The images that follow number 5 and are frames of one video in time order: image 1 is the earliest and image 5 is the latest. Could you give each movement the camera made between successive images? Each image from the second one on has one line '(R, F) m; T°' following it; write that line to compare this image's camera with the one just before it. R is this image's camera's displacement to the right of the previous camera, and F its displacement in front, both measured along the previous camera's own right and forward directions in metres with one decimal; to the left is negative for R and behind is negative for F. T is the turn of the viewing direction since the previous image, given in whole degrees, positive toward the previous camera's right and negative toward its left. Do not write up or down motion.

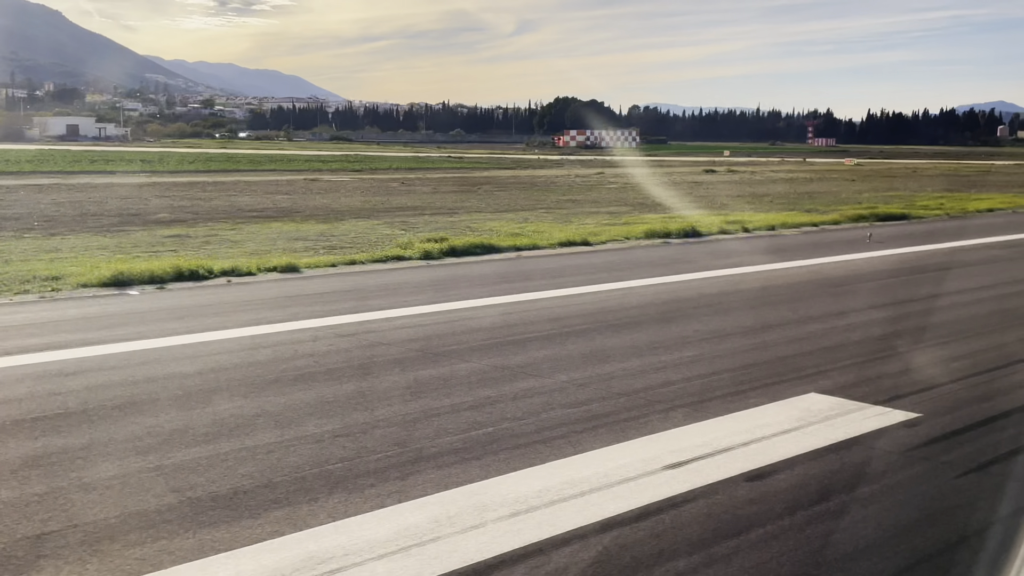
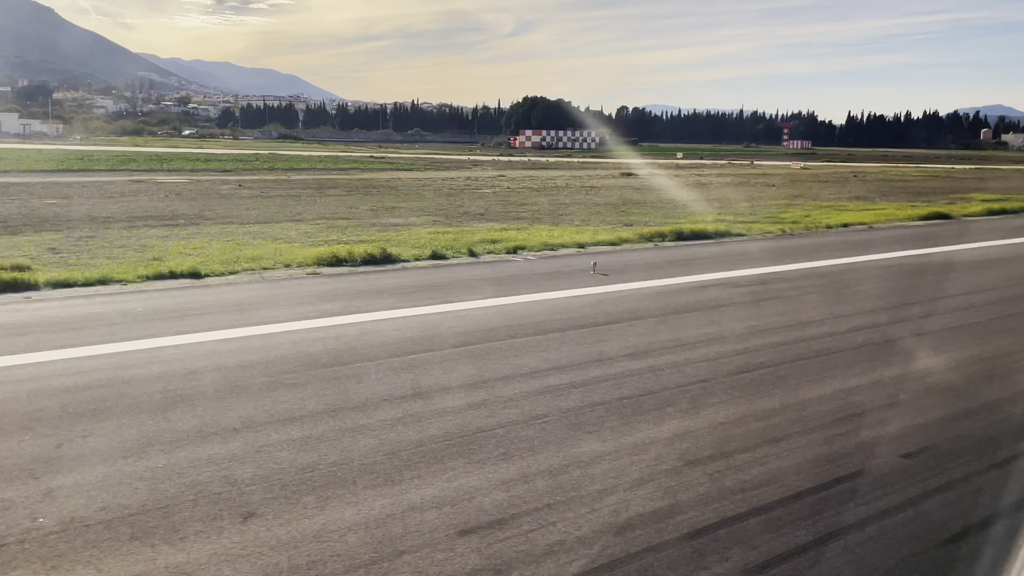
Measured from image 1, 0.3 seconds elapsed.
(-4.7, -2.2) m; 0°
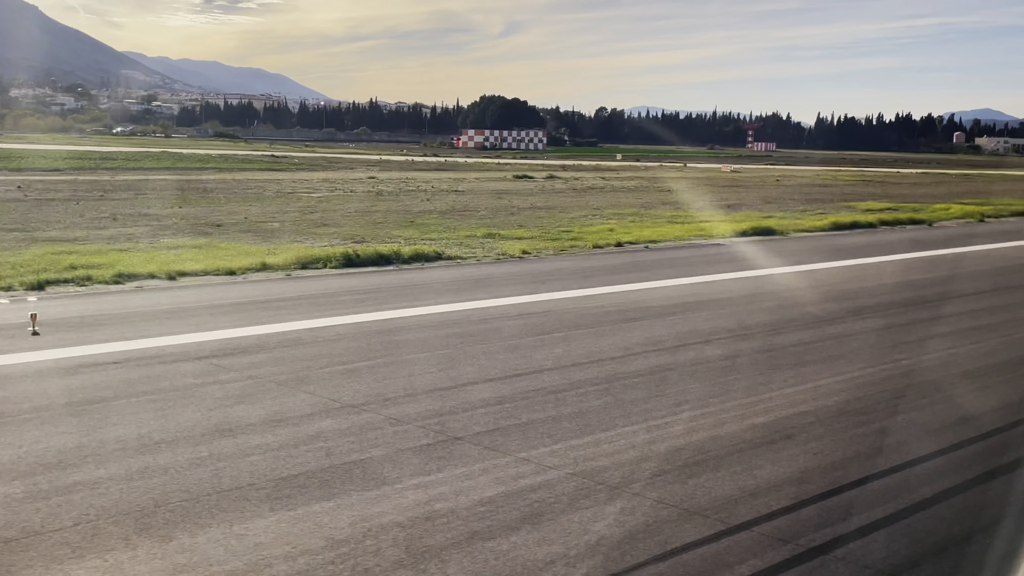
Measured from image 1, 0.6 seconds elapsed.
(+5.3, +2.5) m; +1°
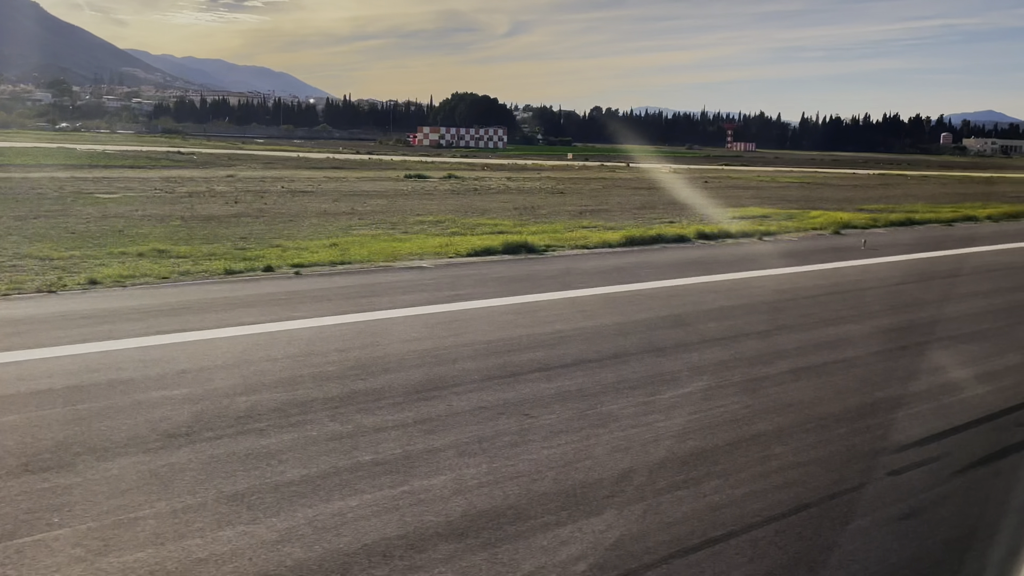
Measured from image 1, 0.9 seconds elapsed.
(+5.1, +2.4) m; 0°
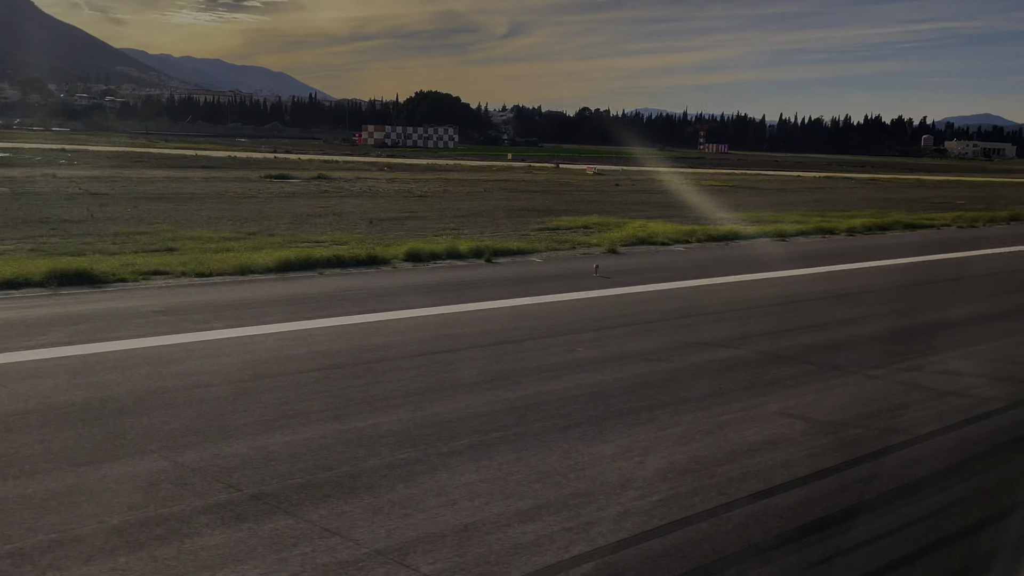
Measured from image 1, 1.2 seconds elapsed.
(+5.2, +2.5) m; 0°
